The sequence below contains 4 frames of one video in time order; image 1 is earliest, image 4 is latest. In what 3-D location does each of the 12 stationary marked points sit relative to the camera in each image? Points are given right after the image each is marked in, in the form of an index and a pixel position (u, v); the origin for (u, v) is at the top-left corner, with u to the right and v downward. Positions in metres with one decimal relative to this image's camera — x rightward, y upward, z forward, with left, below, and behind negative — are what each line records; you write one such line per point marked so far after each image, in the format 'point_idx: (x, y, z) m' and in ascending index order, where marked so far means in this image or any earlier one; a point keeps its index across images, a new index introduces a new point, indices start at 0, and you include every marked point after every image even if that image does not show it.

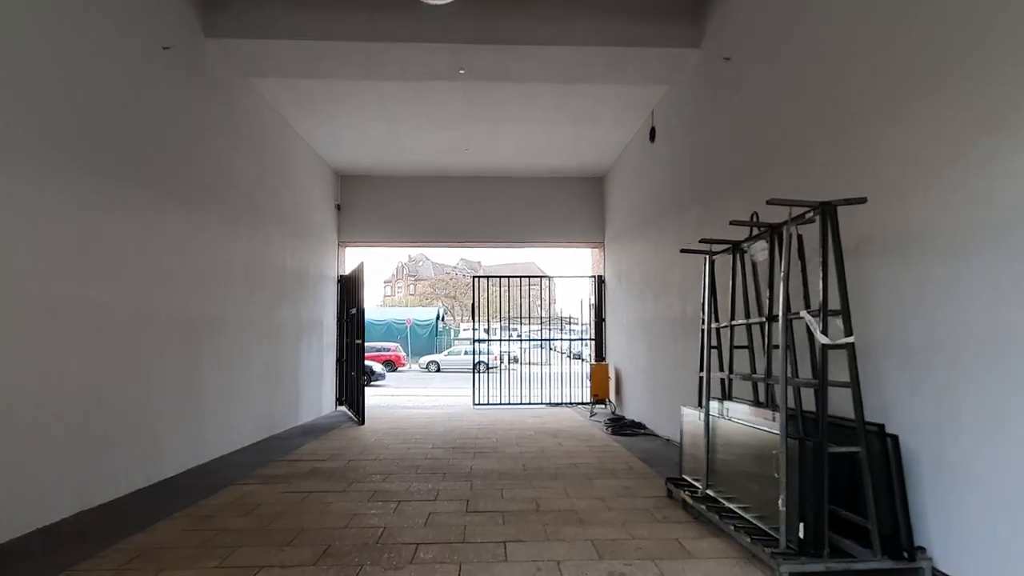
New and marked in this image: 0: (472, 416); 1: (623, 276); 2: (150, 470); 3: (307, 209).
0: (-0.5, -1.7, +7.9) m
1: (+1.5, +0.2, +8.2) m
2: (-2.5, -1.2, +4.0) m
3: (-2.6, +1.0, +7.5) m
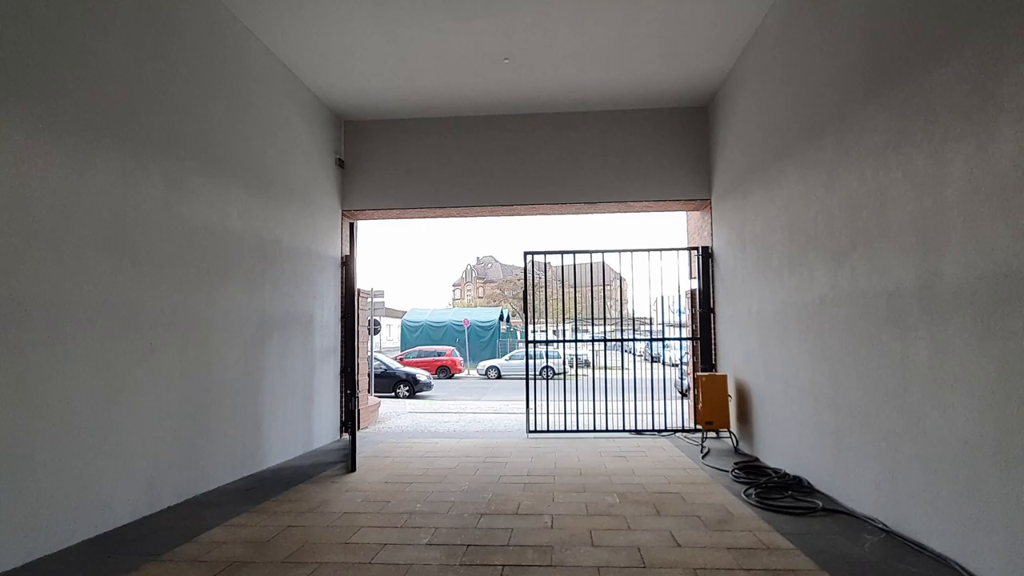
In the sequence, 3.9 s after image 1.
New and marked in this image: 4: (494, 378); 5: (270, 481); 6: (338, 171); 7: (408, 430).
0: (+0.1, -1.5, +5.3) m
1: (+2.1, +0.4, +5.4) m
2: (-2.3, -1.0, +1.7) m
3: (-2.1, +1.2, +5.2) m
4: (-0.6, -2.6, +17.5) m
5: (-1.8, -1.4, +4.5) m
6: (-2.0, +1.3, +6.8) m
7: (-1.3, -1.7, +7.1) m
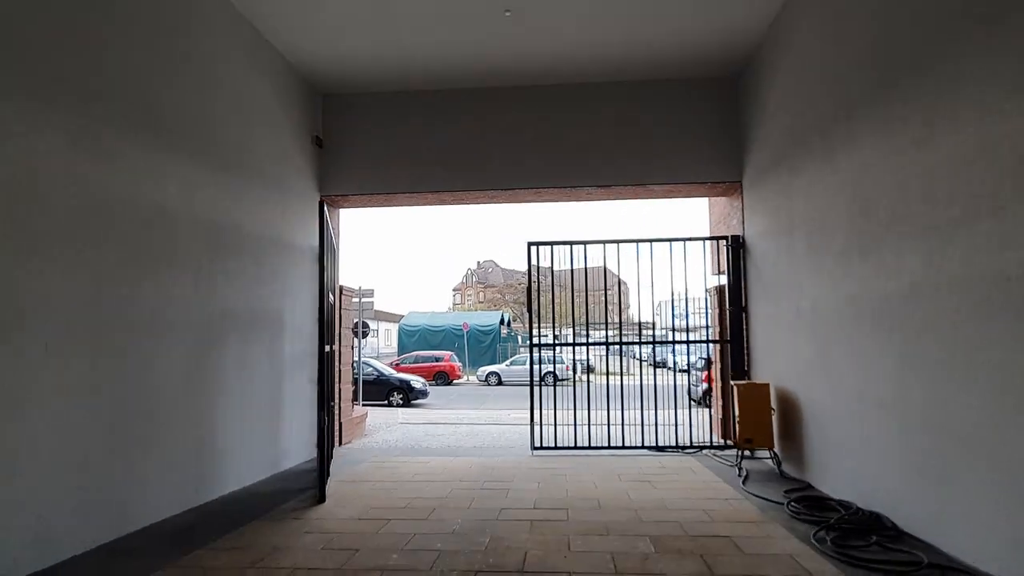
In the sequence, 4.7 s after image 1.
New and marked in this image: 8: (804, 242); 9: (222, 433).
0: (+0.1, -1.4, +4.5) m
1: (+2.1, +0.5, +4.5) m
2: (-2.3, -1.0, +0.9) m
3: (-2.1, +1.2, +4.4) m
4: (-0.5, -2.7, +16.6) m
5: (-1.8, -1.4, +3.7) m
6: (-2.0, +1.3, +6.0) m
7: (-1.2, -1.7, +6.3) m
8: (+2.1, +0.4, +4.4) m
9: (-2.0, -1.0, +4.1) m
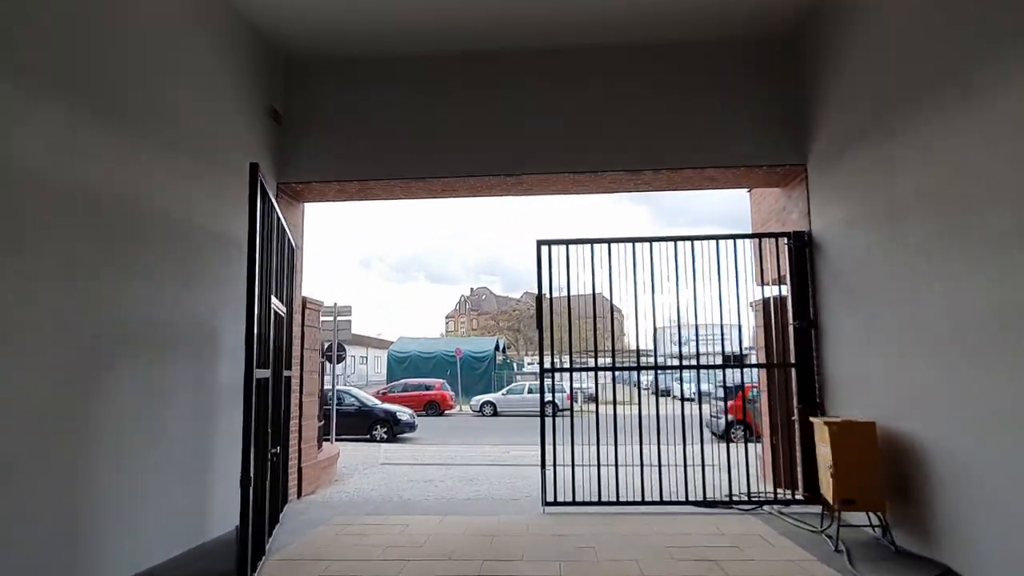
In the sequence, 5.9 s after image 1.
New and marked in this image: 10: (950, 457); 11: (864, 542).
0: (+0.2, -1.5, +3.2) m
1: (+2.2, +0.4, +3.4) m
2: (-2.2, -0.8, -0.4) m
3: (-2.0, +1.2, +3.2) m
4: (-0.6, -3.3, +15.3) m
5: (-1.8, -1.4, +2.4) m
6: (-1.9, +1.3, +4.8) m
7: (-1.2, -1.8, +5.1) m
8: (+2.2, +0.4, +3.2) m
9: (-2.0, -1.0, +2.8) m
10: (+2.2, -0.8, +2.9) m
11: (+2.0, -1.4, +3.5) m
